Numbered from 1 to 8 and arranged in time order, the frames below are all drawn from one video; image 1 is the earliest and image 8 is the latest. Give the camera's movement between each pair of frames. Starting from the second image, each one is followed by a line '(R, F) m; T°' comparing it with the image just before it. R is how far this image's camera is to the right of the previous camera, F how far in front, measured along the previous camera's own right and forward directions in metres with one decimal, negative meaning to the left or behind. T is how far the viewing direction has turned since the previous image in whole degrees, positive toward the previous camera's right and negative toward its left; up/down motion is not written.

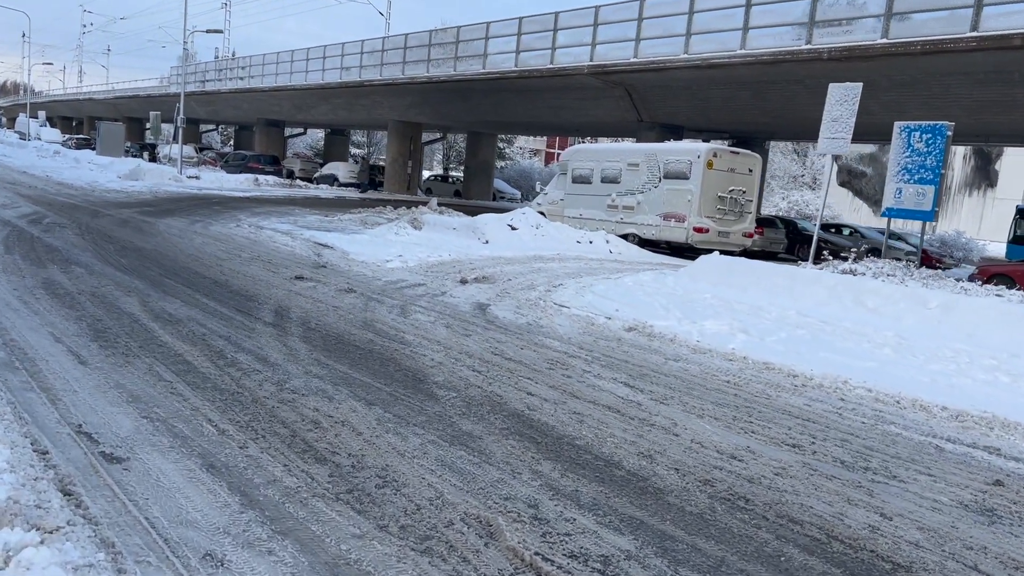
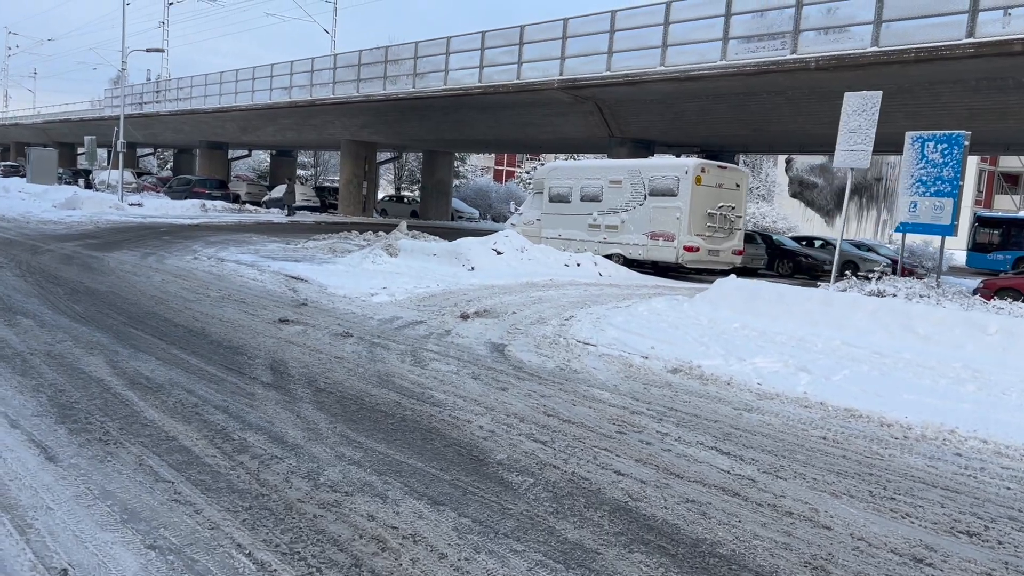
(-0.7, +1.1) m; +4°
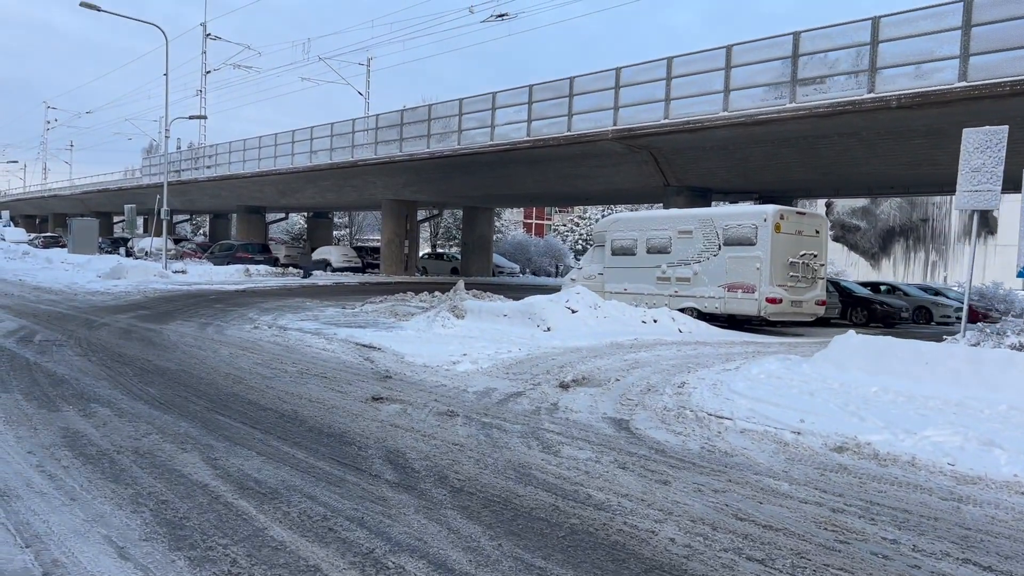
(-0.9, +0.9) m; -2°
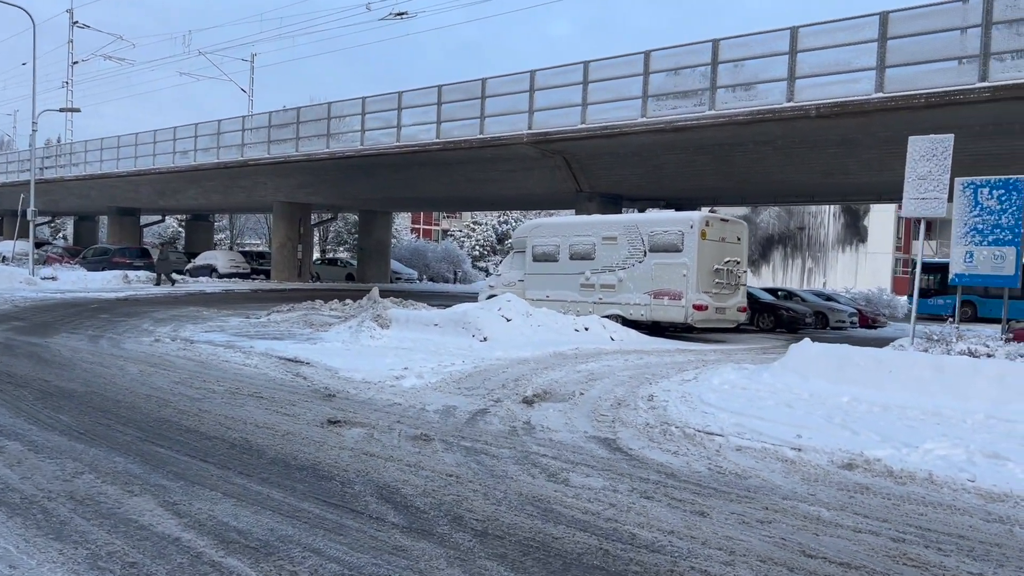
(-0.8, +0.7) m; +8°
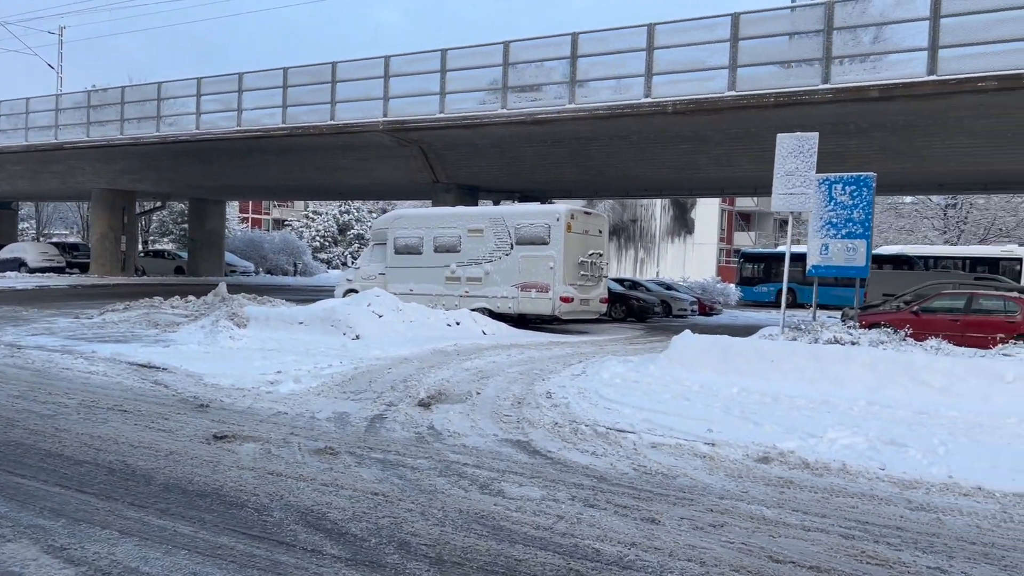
(-0.6, +0.4) m; +11°
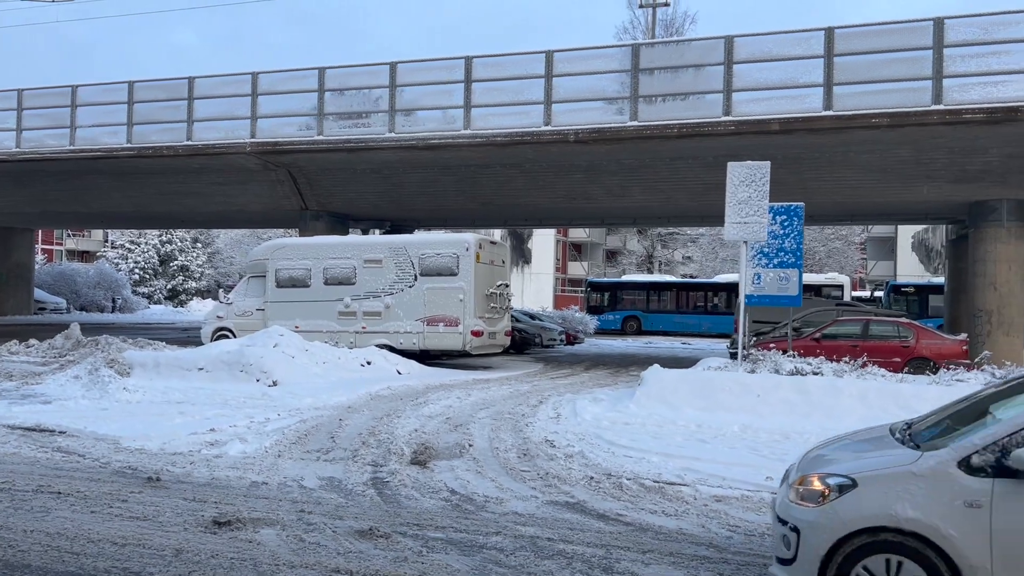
(-1.7, +1.1) m; +12°
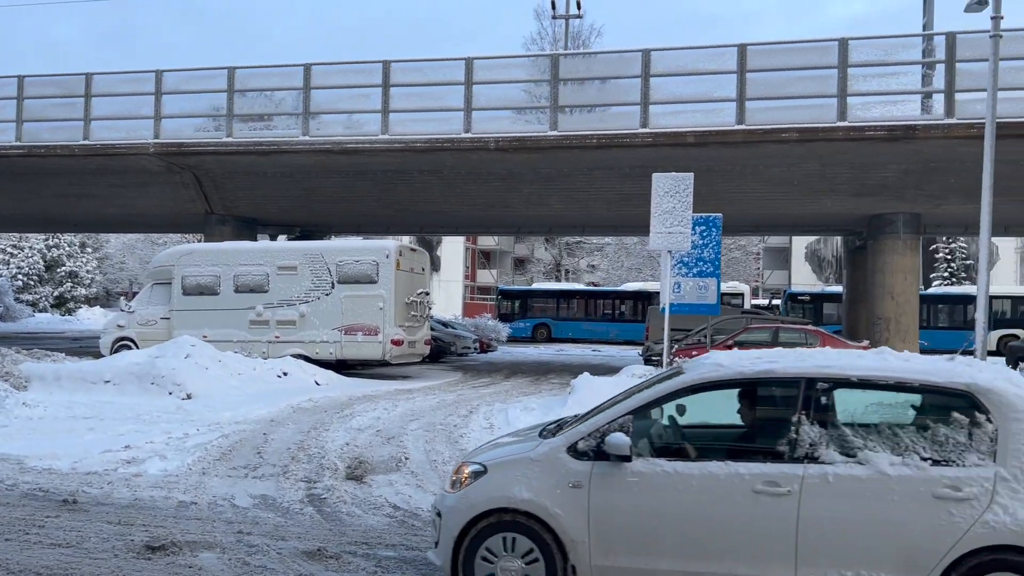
(-0.3, +0.1) m; +6°
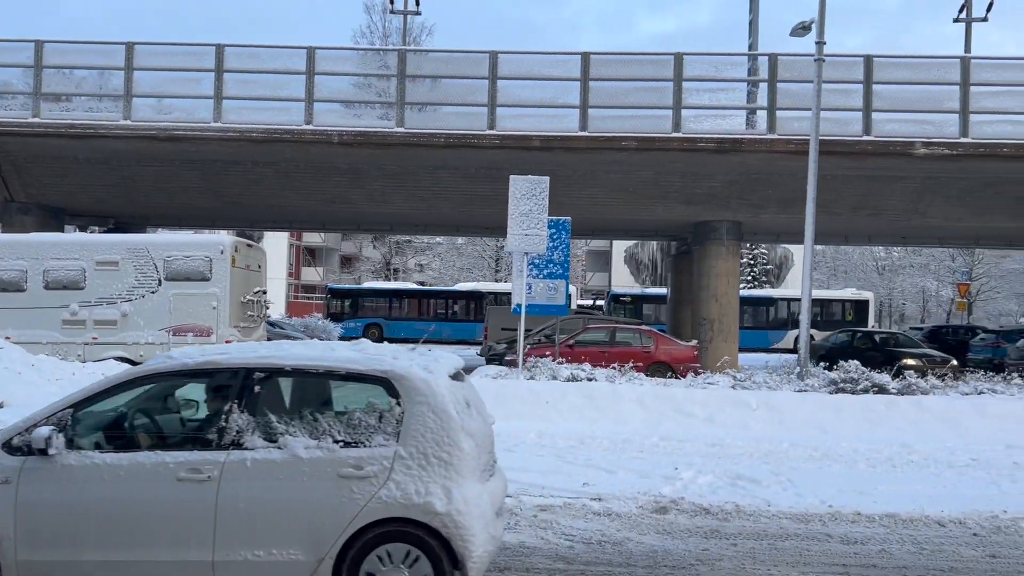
(-0.5, +0.2) m; +12°
